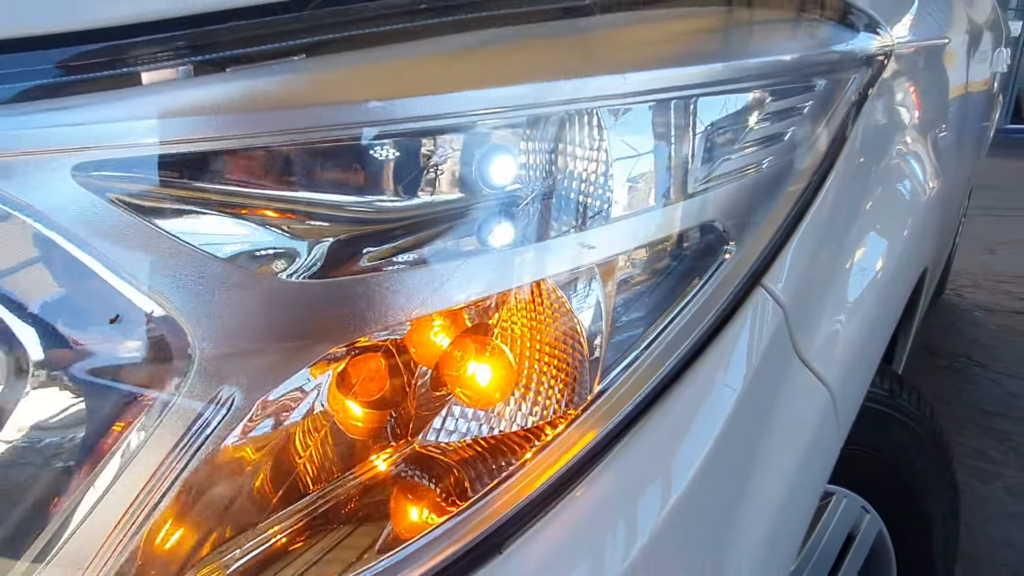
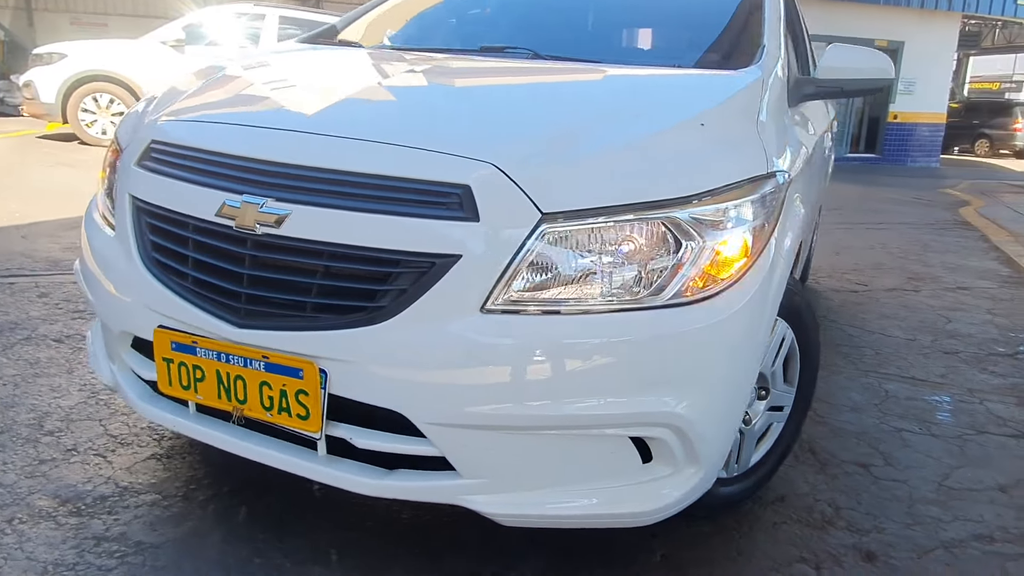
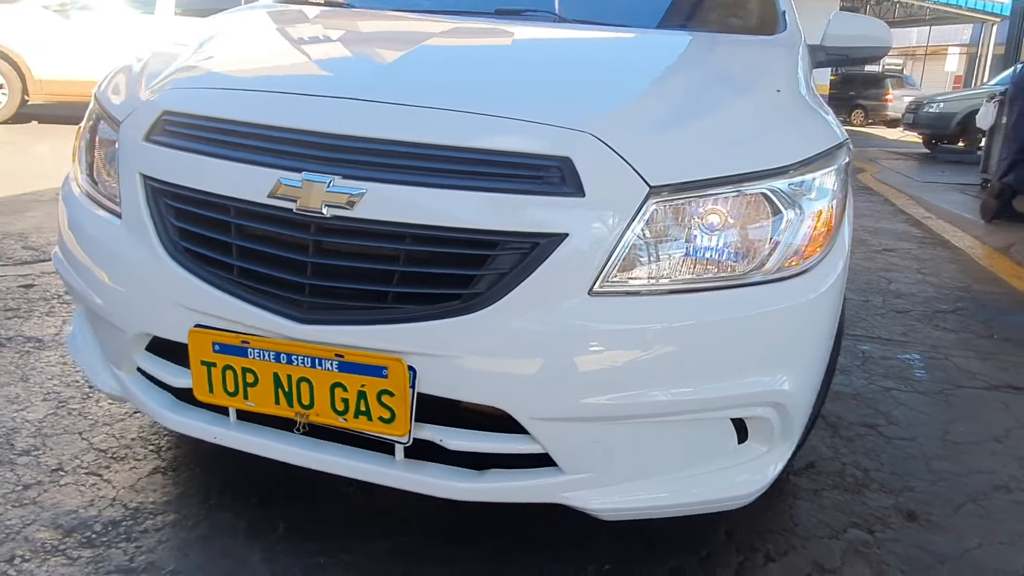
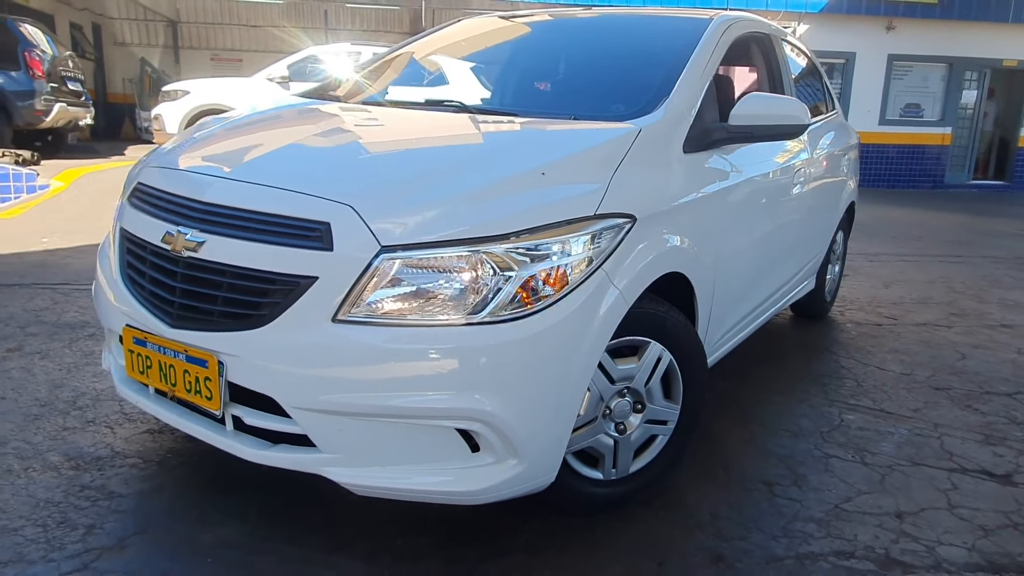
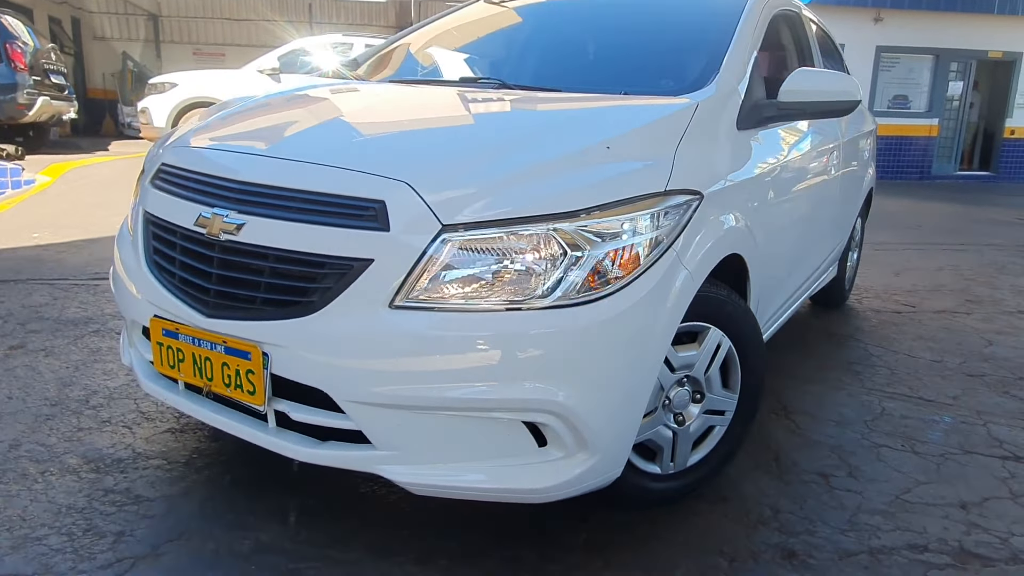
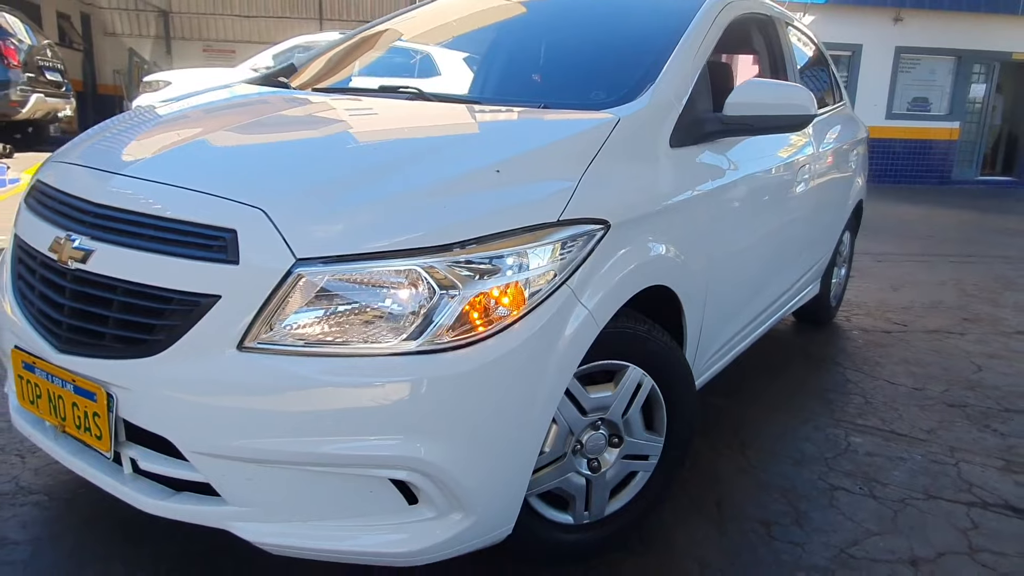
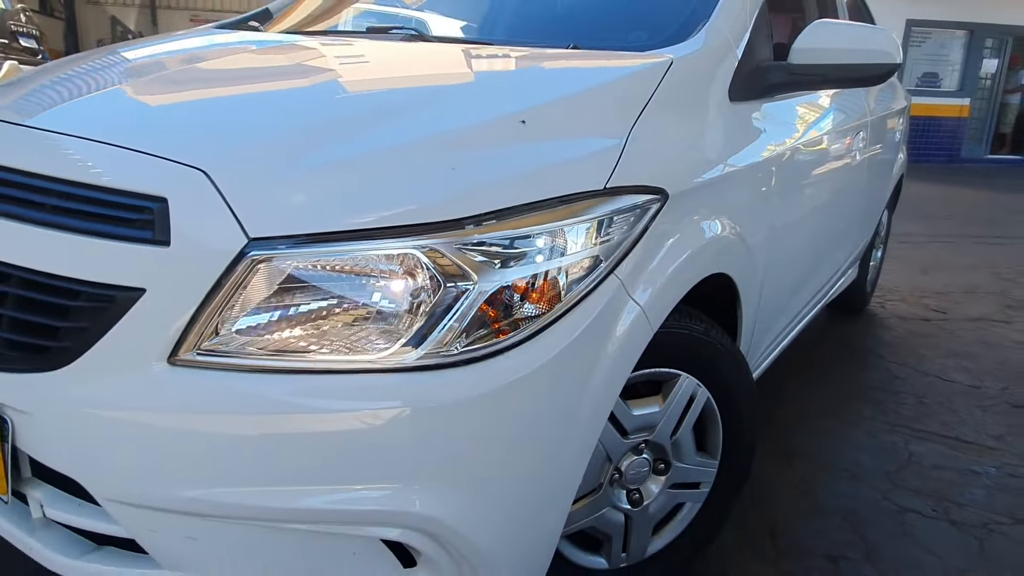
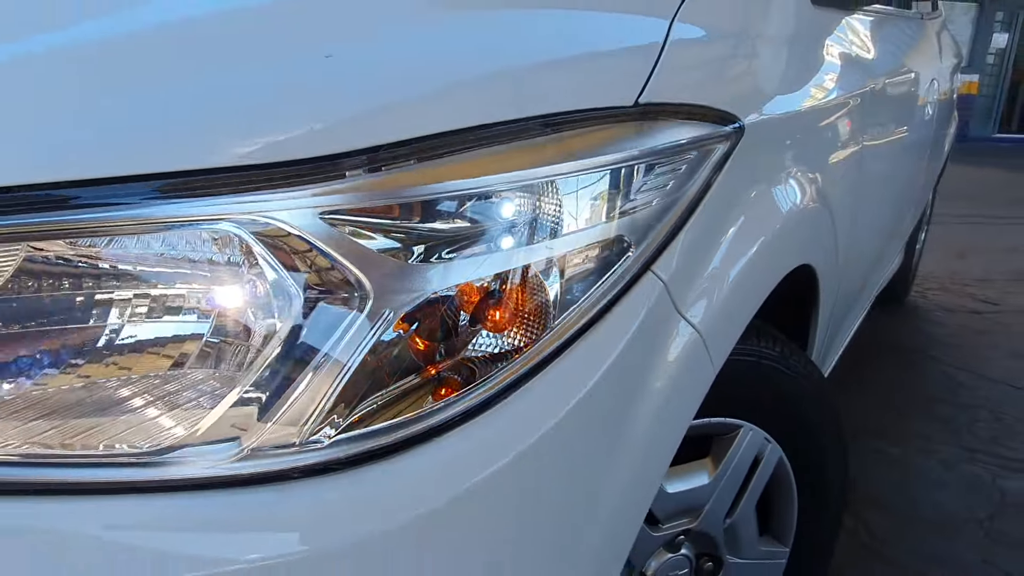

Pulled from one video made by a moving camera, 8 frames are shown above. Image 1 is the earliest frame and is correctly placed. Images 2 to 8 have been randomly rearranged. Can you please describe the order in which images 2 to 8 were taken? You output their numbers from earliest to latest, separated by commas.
8, 7, 6, 4, 5, 2, 3
